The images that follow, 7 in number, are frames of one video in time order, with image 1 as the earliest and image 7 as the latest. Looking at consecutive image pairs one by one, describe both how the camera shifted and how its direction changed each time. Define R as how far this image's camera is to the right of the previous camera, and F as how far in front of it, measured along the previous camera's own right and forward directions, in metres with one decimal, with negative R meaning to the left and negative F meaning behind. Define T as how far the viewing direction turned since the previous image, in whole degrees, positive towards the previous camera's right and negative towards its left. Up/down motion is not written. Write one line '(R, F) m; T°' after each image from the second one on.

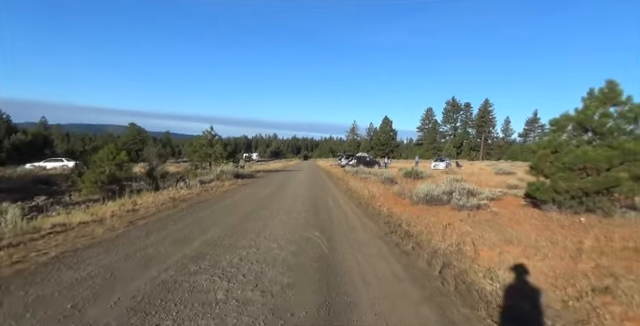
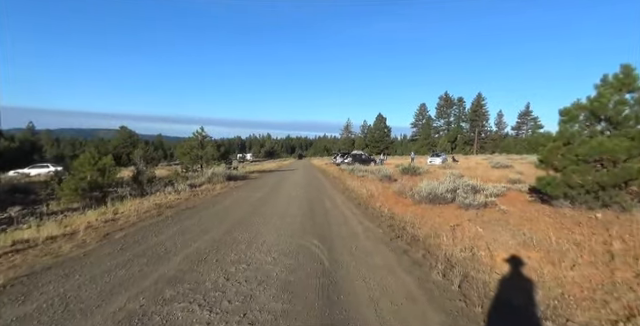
(0.0, +0.8) m; +1°
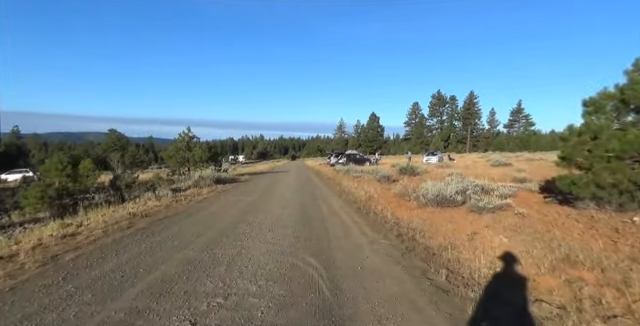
(-0.1, +1.3) m; +1°
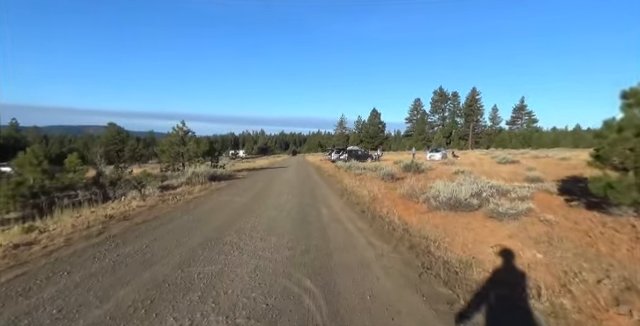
(0.0, +1.2) m; 0°
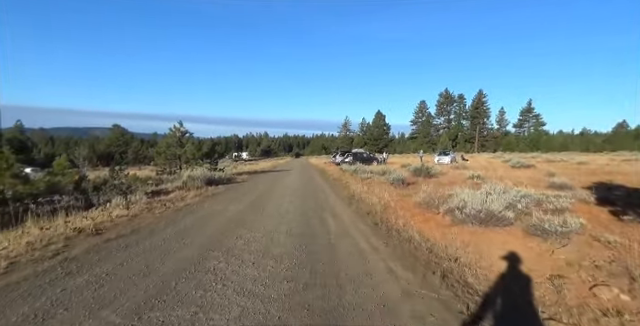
(-0.1, +1.5) m; -1°
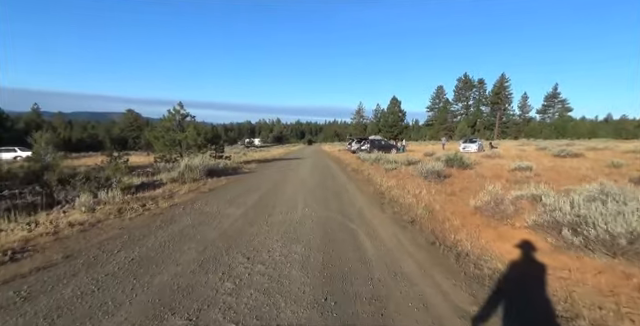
(-0.4, +3.1) m; -2°
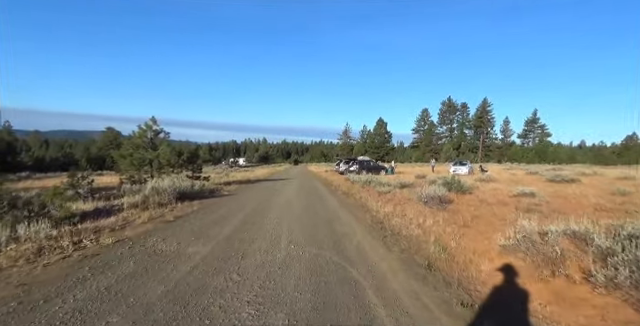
(-0.1, +1.9) m; +3°
